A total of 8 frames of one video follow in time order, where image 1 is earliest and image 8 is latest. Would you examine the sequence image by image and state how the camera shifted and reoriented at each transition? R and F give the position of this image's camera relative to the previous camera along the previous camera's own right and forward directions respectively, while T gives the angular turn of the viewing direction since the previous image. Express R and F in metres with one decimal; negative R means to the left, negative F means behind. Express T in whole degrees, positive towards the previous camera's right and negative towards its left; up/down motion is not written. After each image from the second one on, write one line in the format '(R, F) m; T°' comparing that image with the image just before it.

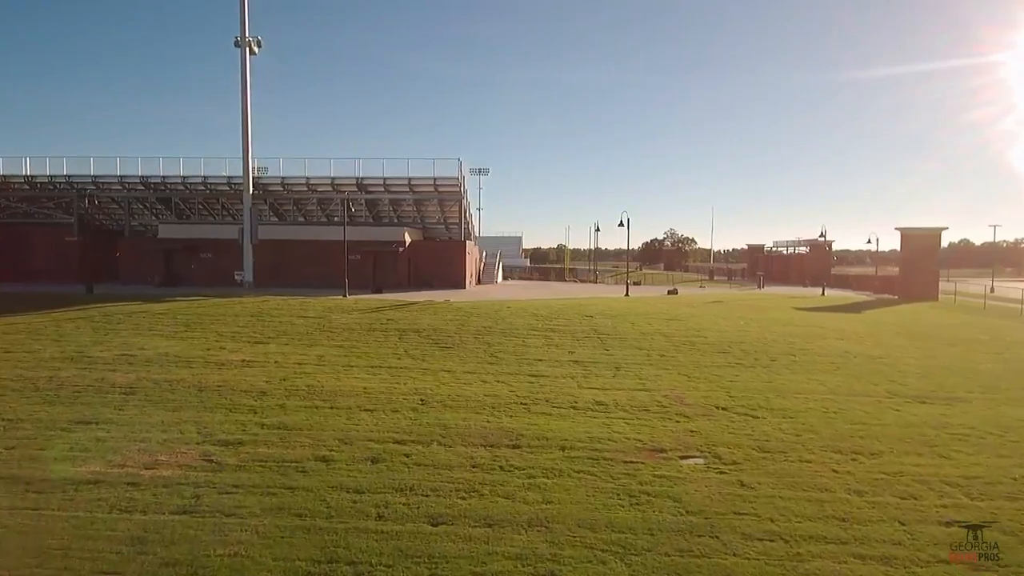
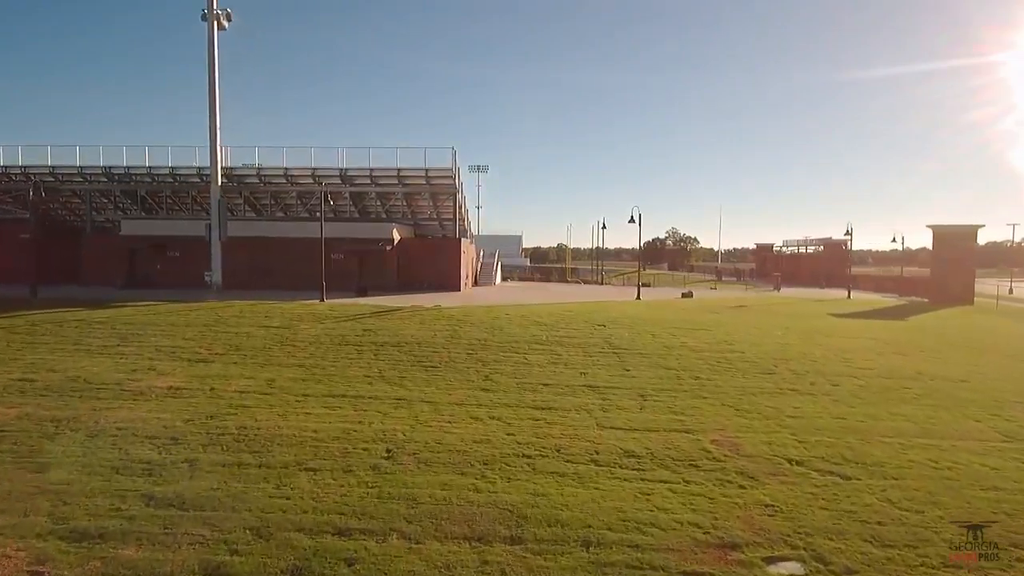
(0.0, +3.3) m; 0°
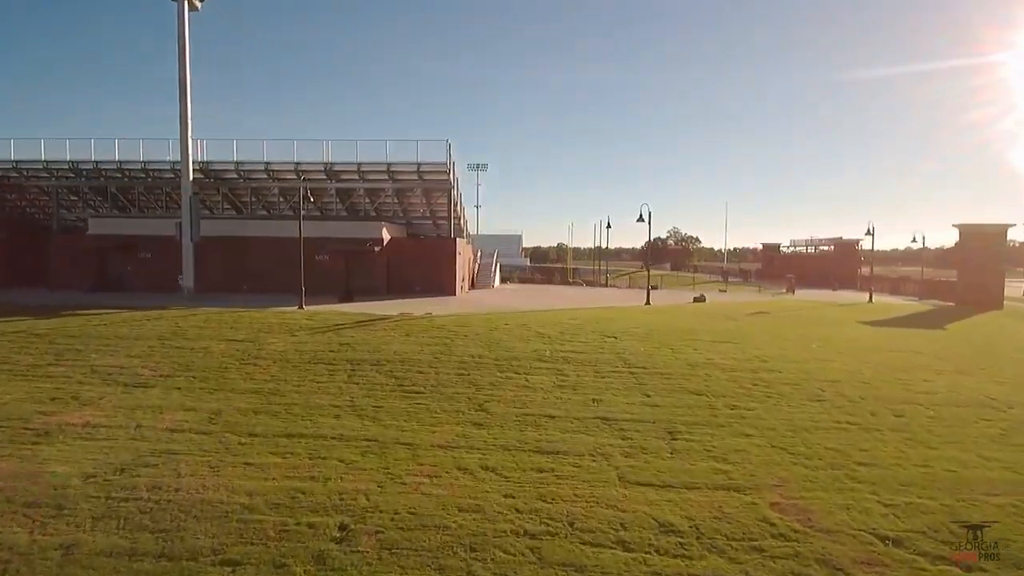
(0.0, +2.4) m; 0°
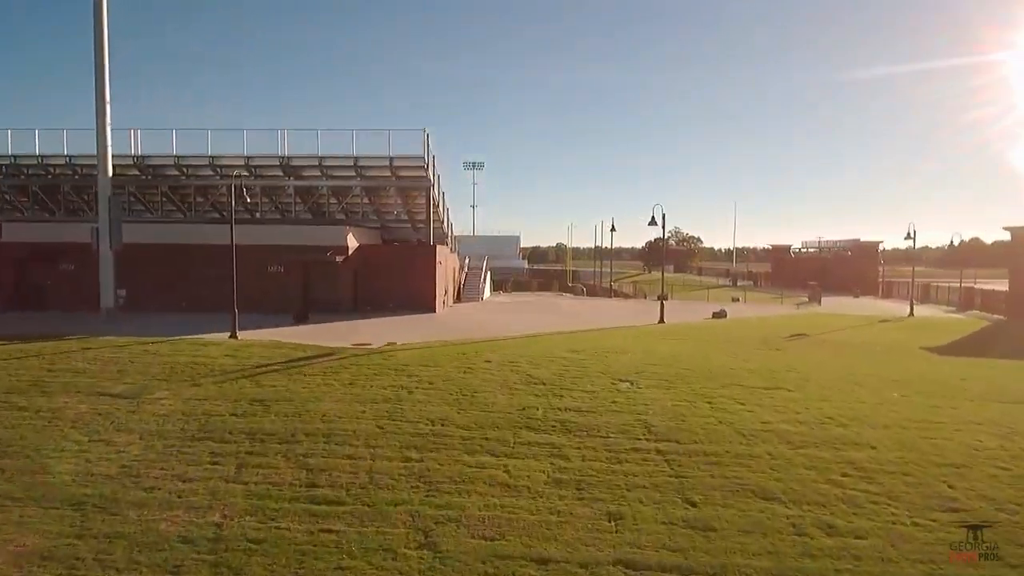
(+0.4, +4.3) m; 0°
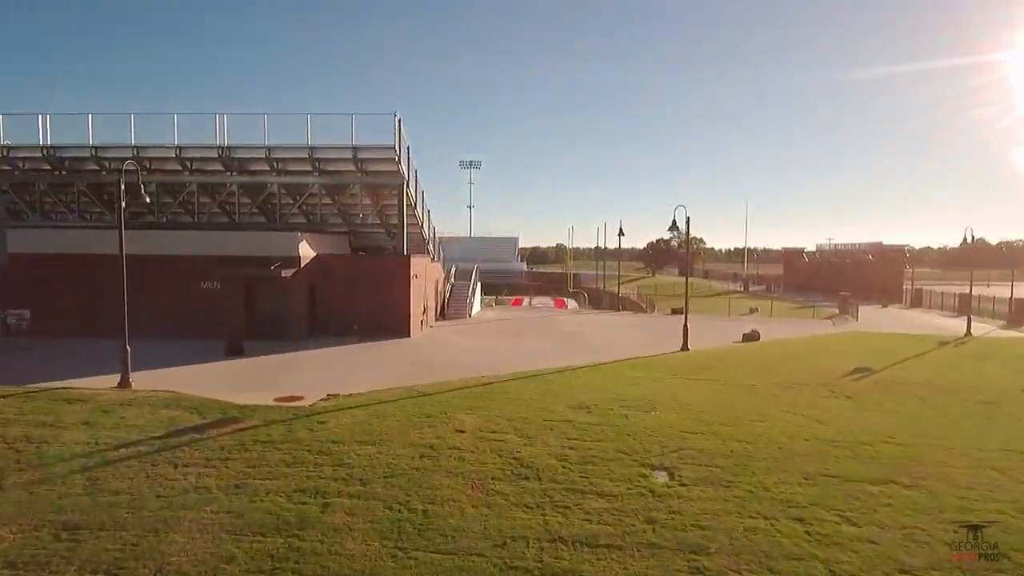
(+0.3, +4.3) m; 0°
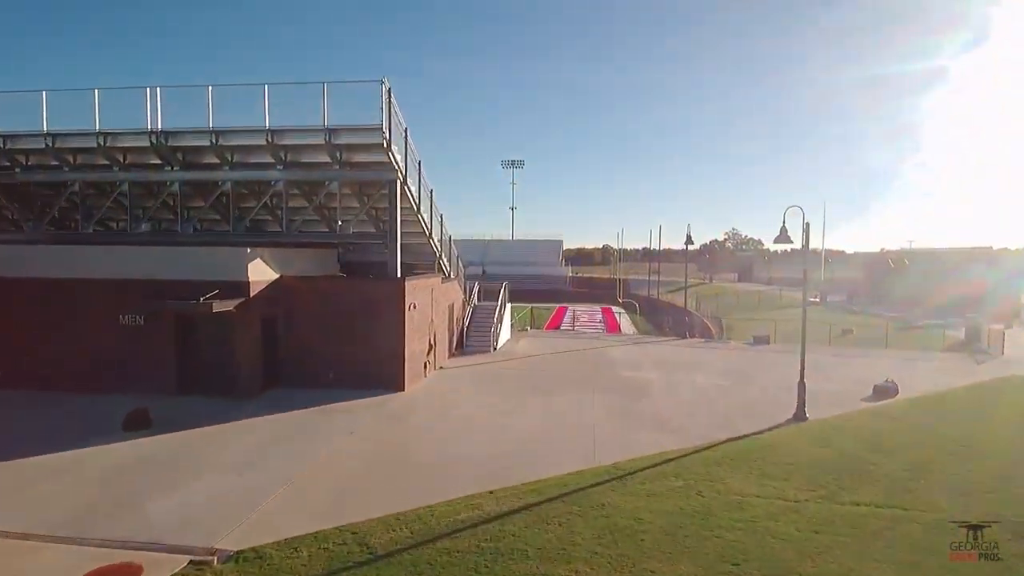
(+0.3, +5.8) m; -5°
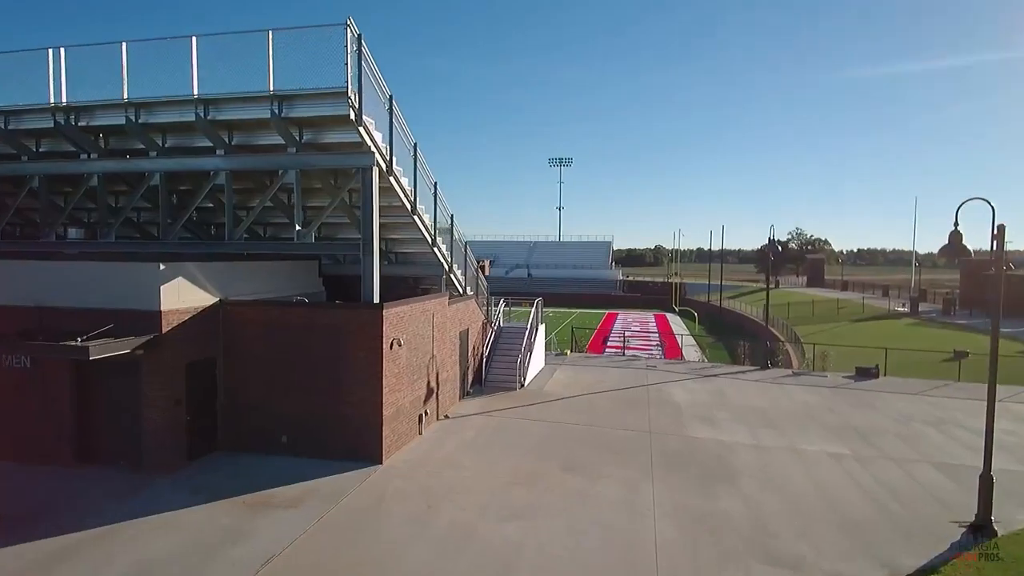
(+0.5, +4.4) m; -5°
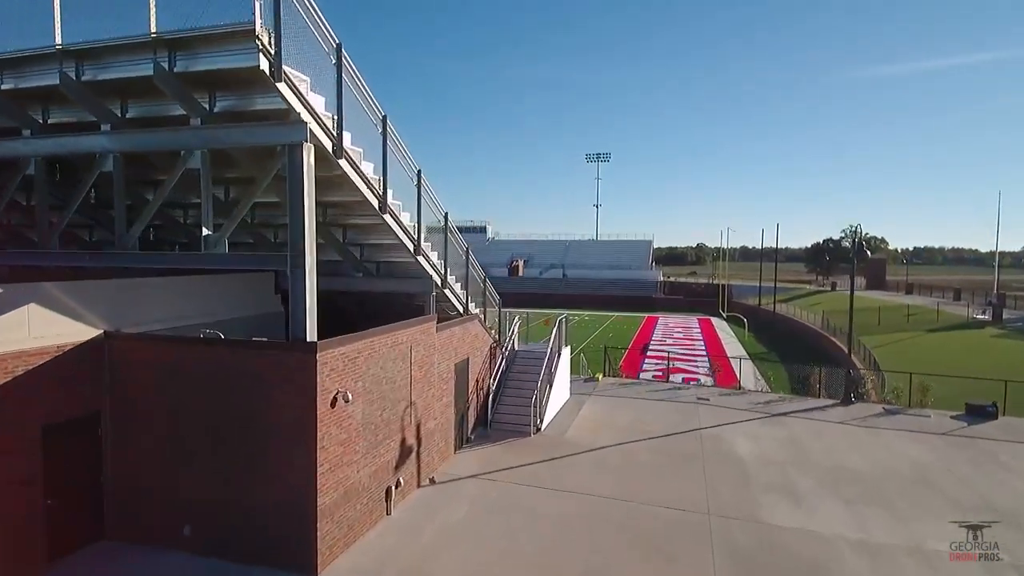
(+0.5, +3.4) m; -4°
